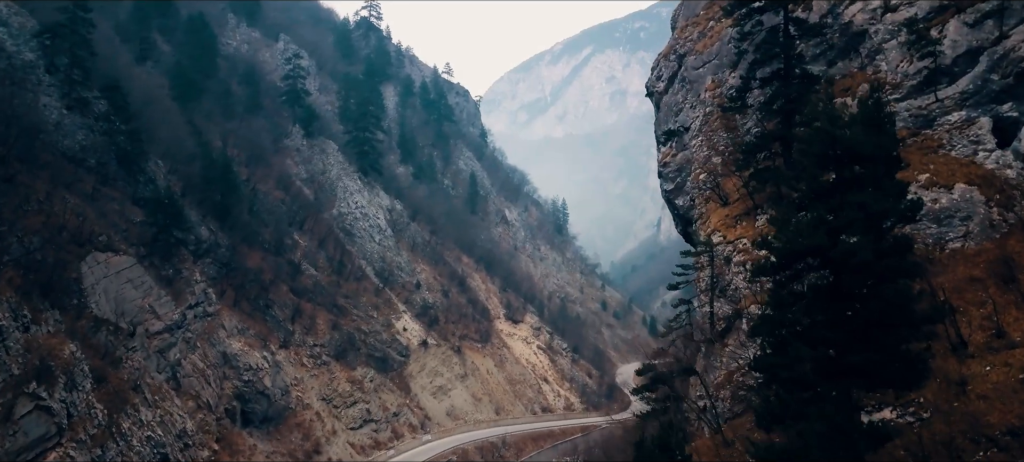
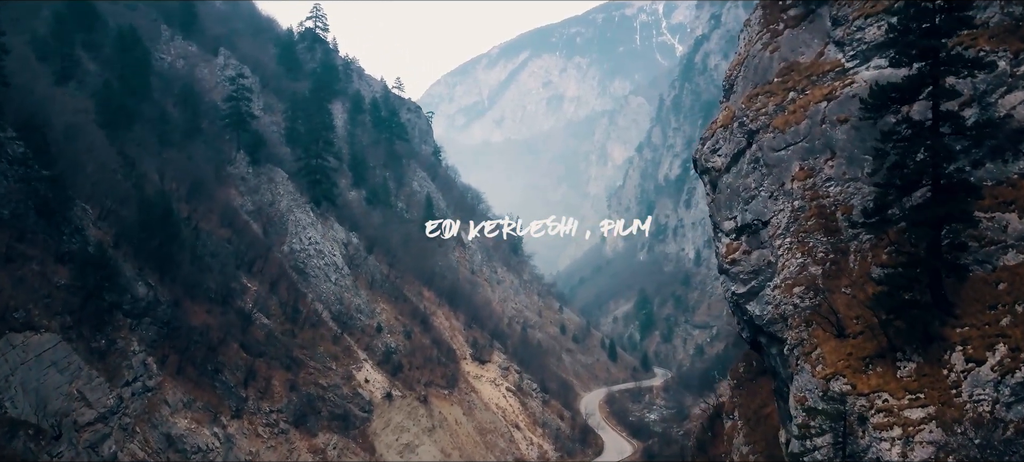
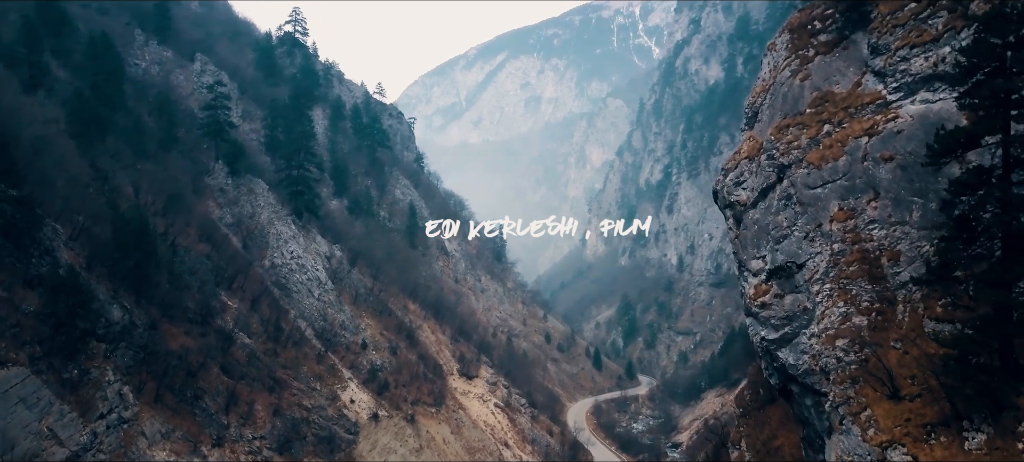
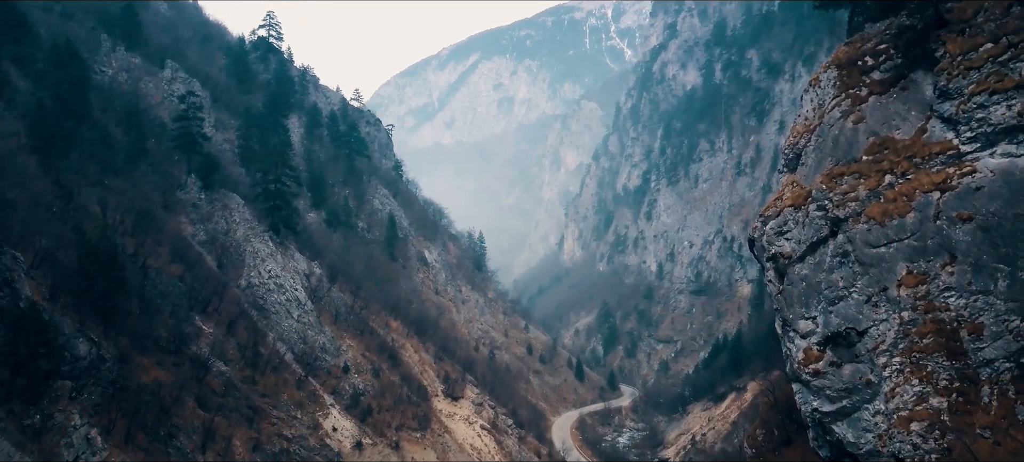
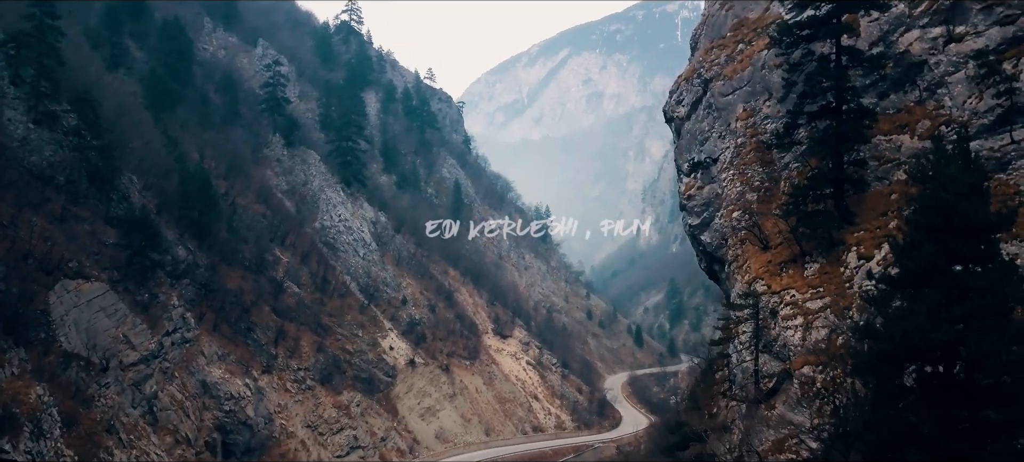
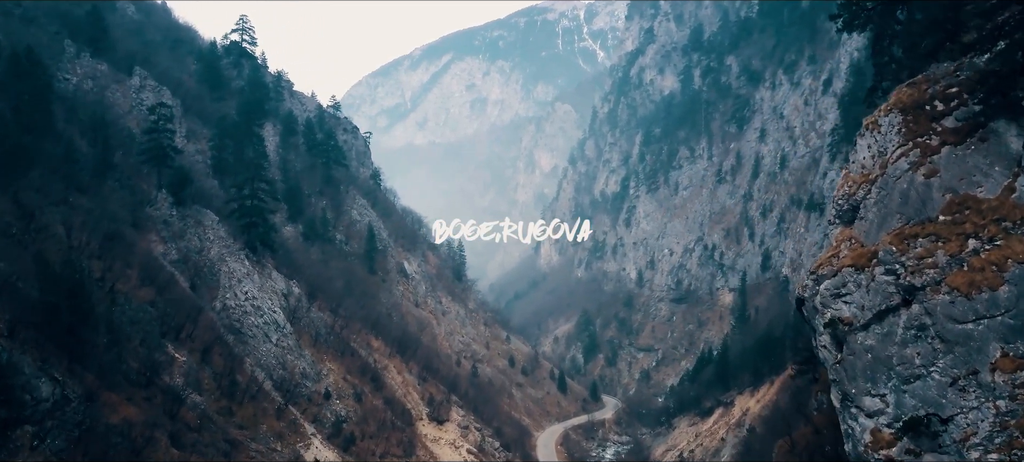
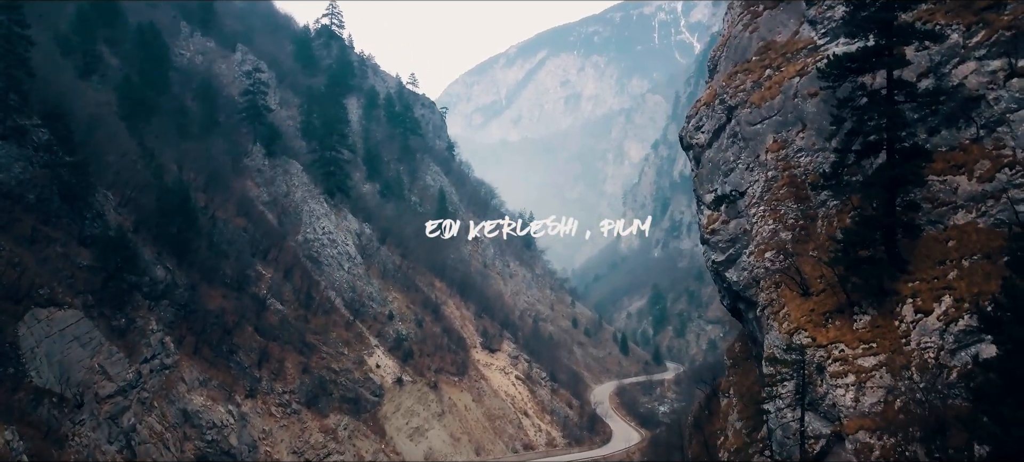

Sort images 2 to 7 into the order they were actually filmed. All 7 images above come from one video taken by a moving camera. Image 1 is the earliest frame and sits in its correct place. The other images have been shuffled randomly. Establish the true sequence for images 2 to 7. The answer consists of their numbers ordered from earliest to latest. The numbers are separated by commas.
5, 7, 2, 3, 4, 6
